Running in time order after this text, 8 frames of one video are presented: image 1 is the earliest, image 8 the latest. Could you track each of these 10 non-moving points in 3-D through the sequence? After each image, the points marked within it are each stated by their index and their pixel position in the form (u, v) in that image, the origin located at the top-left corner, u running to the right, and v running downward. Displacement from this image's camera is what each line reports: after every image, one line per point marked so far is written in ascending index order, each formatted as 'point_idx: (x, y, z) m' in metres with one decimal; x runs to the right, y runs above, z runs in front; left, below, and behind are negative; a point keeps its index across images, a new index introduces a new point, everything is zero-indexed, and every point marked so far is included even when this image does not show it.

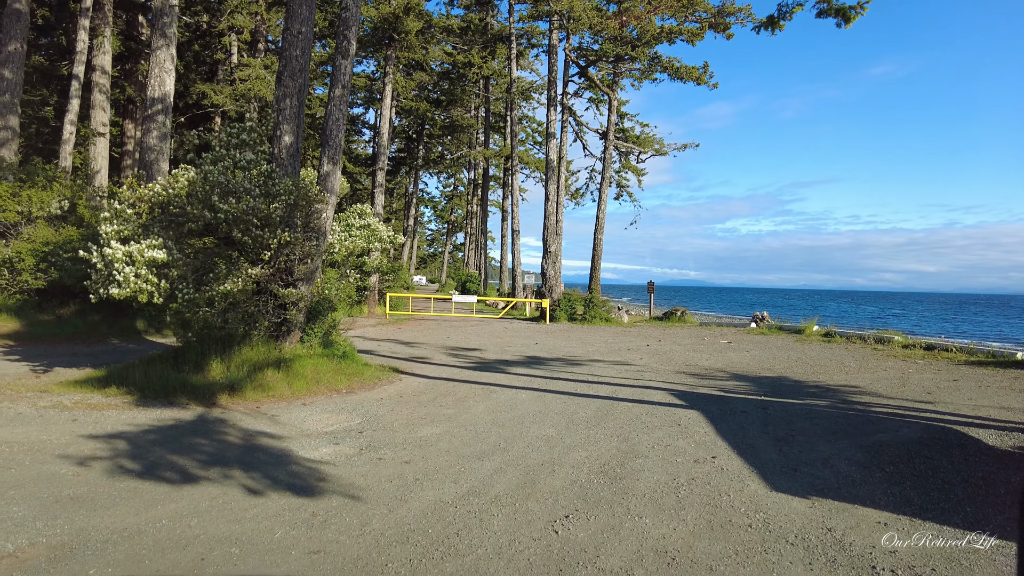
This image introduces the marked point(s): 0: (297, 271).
0: (-3.1, +0.3, +9.7) m
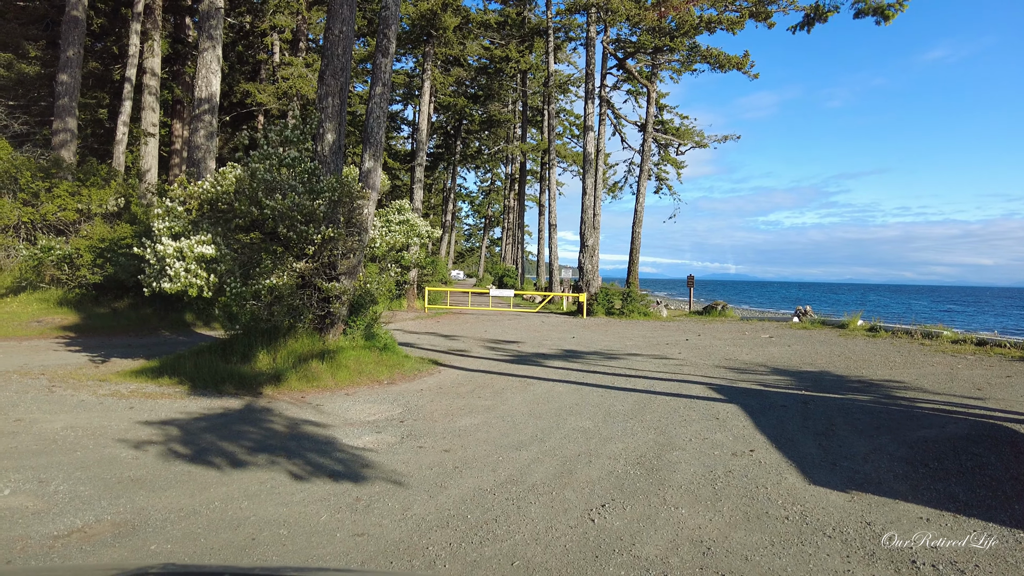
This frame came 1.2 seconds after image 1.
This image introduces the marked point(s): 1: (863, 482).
0: (-2.6, +0.3, +10.0) m
1: (+2.8, -1.6, +5.3) m
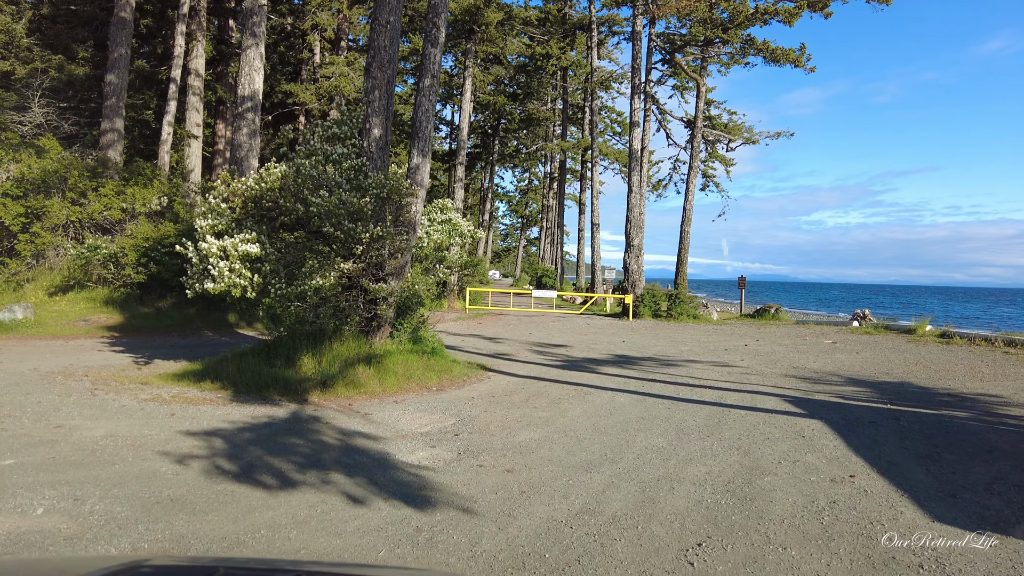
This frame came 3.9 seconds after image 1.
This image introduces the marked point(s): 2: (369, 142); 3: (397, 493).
0: (-1.8, +0.3, +9.5) m
1: (+3.3, -1.6, +4.5) m
2: (-2.2, +2.2, +10.1) m
3: (-0.9, -1.5, +4.8) m
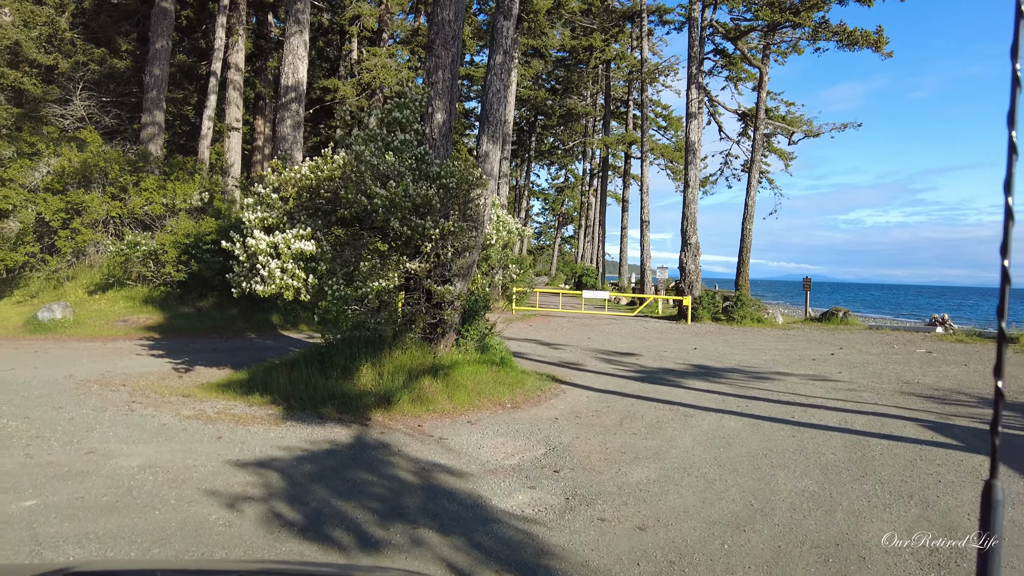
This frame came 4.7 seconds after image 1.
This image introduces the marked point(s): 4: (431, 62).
0: (-0.7, +0.3, +8.5) m
1: (+4.2, -1.7, +3.3) m
2: (-1.1, +2.2, +9.1) m
3: (0.0, -1.6, +3.7) m
4: (-1.1, +3.2, +9.2) m
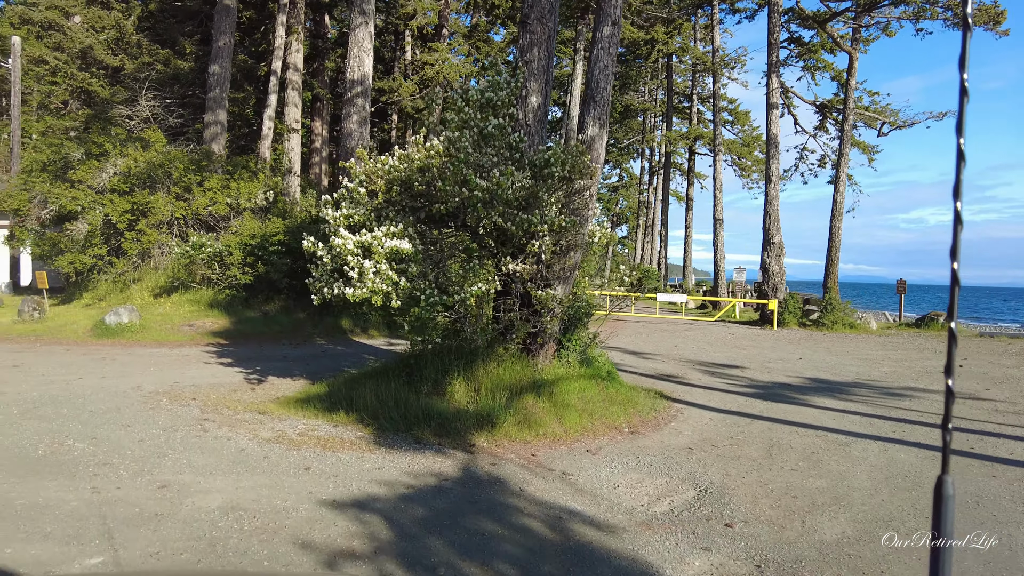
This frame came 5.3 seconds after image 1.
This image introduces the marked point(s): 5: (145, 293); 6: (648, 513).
0: (+0.5, +0.2, +7.4) m
1: (+5.0, -1.7, +1.9) m
2: (+0.2, +2.2, +8.1) m
3: (+0.9, -1.6, +2.7) m
4: (+0.2, +3.1, +8.2) m
5: (-8.2, -0.1, +14.7) m
6: (+0.9, -1.6, +4.6) m
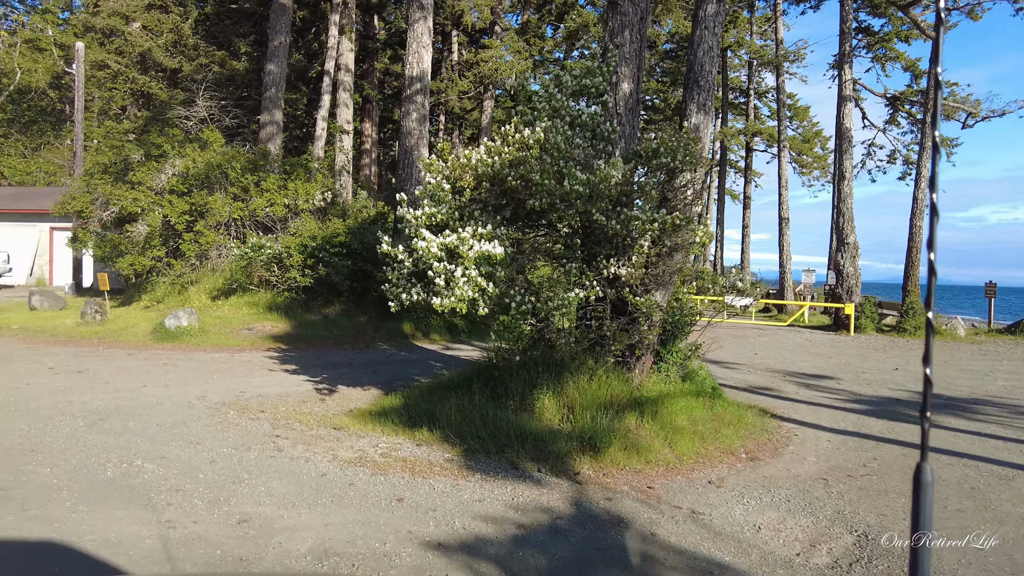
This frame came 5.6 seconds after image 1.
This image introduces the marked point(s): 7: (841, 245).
0: (+1.5, +0.2, +6.7) m
1: (+5.6, -1.8, +0.9) m
2: (+1.2, +2.1, +7.4) m
3: (+1.6, -1.7, +1.9) m
4: (+1.2, +3.1, +7.5) m
5: (-6.8, -0.2, +14.5) m
6: (+1.7, -1.6, +3.8) m
7: (+10.0, +1.3, +19.9) m
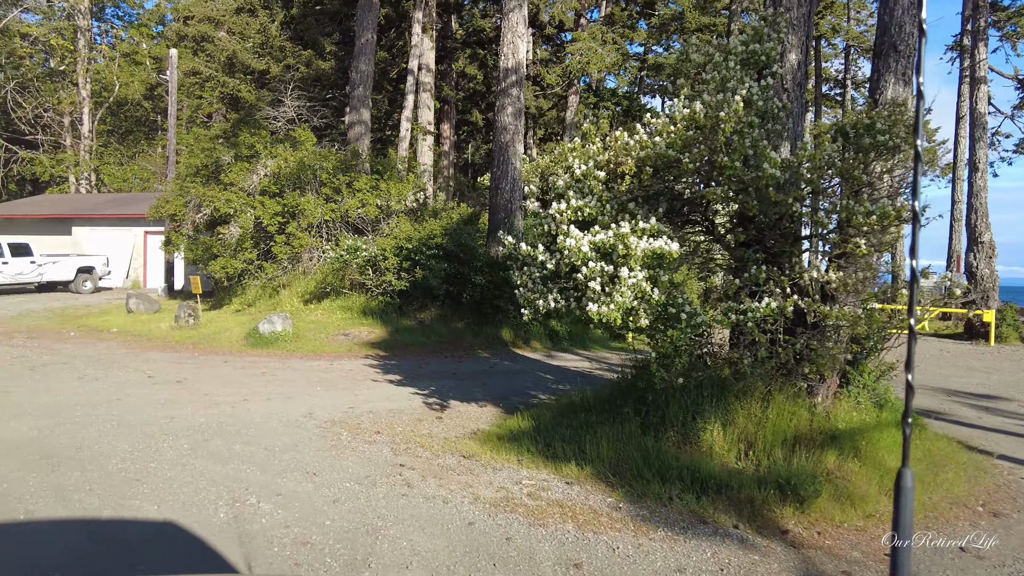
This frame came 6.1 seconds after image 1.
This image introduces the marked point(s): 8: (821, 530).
0: (+2.8, +0.1, +5.5) m
1: (+6.4, -1.8, -0.7) m
2: (+2.6, +2.0, +6.2) m
3: (+2.4, -1.7, +0.7) m
4: (+2.6, +3.0, +6.4) m
5: (-4.7, -0.2, +14.1) m
6: (+2.8, -1.7, +2.6) m
7: (+12.6, +1.2, +17.8) m
8: (+1.9, -1.6, +4.2) m
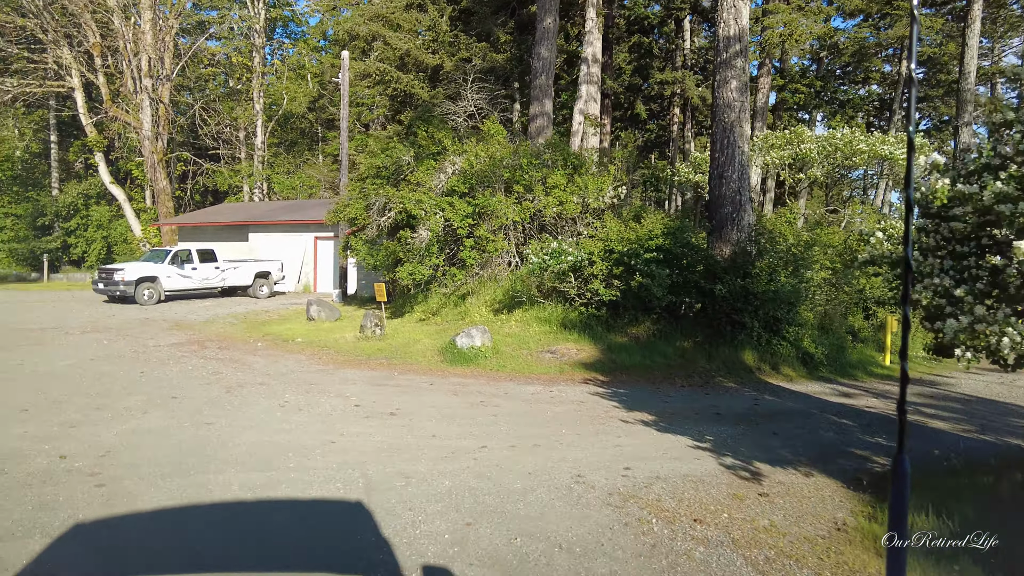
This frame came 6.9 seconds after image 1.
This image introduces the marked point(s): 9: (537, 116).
0: (+5.1, 0.0, +2.7) m
1: (+7.4, -2.0, -4.0) m
2: (+5.0, +1.9, +3.5) m
3: (+3.8, -1.8, -1.8) m
4: (+5.1, +2.8, +3.6) m
5: (-0.5, -0.4, +12.7) m
6: (+4.5, -1.8, -0.1) m
7: (+17.1, +1.0, +12.9) m
8: (+4.0, -1.7, +1.7) m
9: (+0.6, +4.3, +16.4) m
